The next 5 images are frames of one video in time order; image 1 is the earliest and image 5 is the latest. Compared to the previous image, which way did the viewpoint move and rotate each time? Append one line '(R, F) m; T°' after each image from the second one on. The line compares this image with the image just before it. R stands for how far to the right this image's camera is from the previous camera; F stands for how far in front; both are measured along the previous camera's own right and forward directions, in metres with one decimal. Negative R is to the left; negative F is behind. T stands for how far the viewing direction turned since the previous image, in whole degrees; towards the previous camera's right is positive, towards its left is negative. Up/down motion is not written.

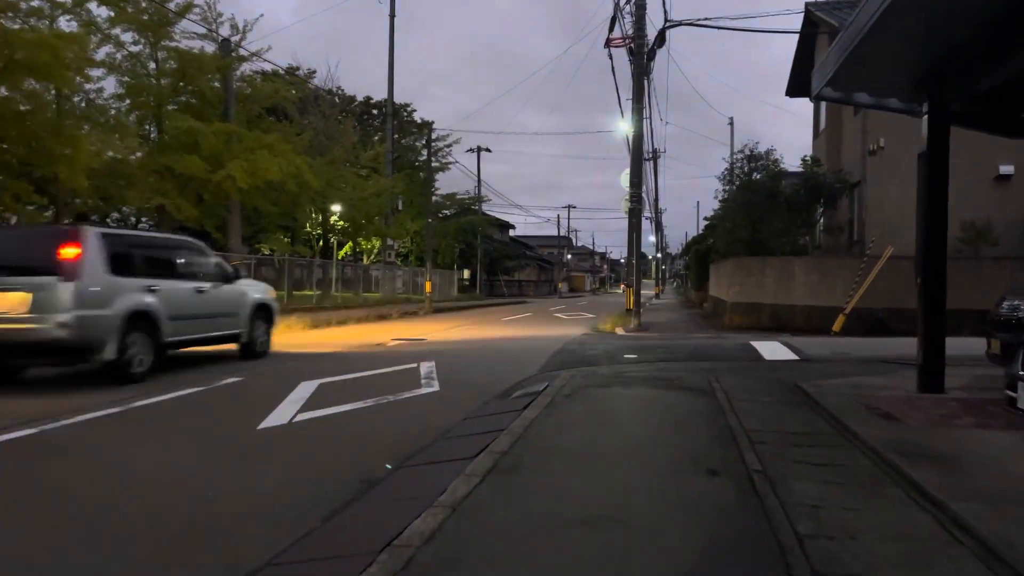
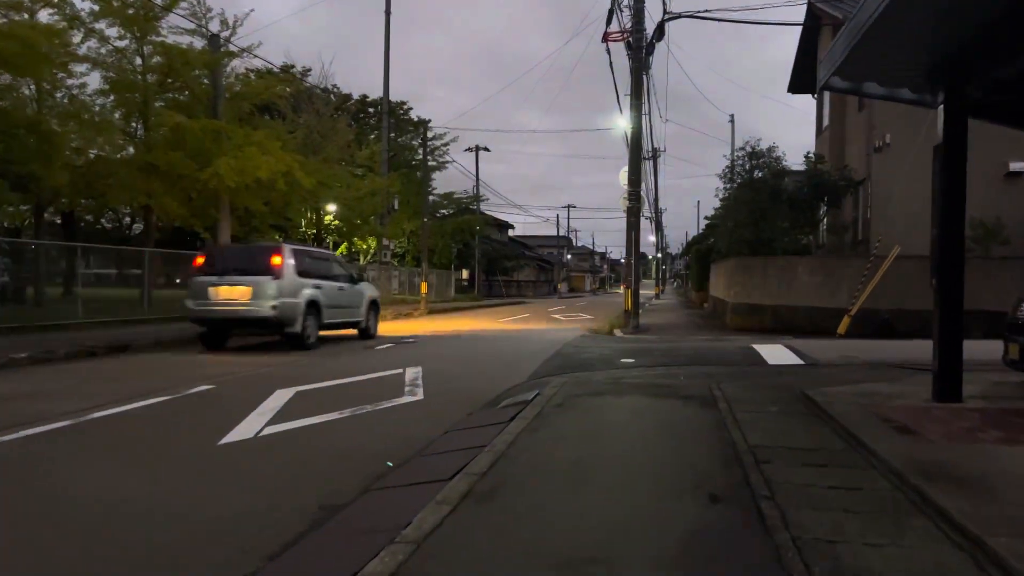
(+0.1, +0.6) m; 0°
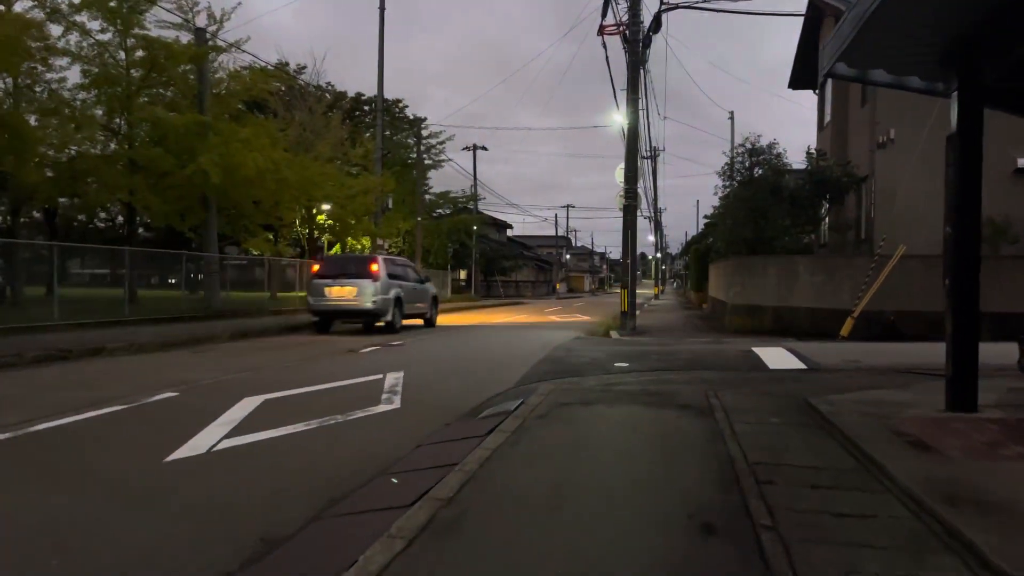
(+0.2, +0.6) m; 0°
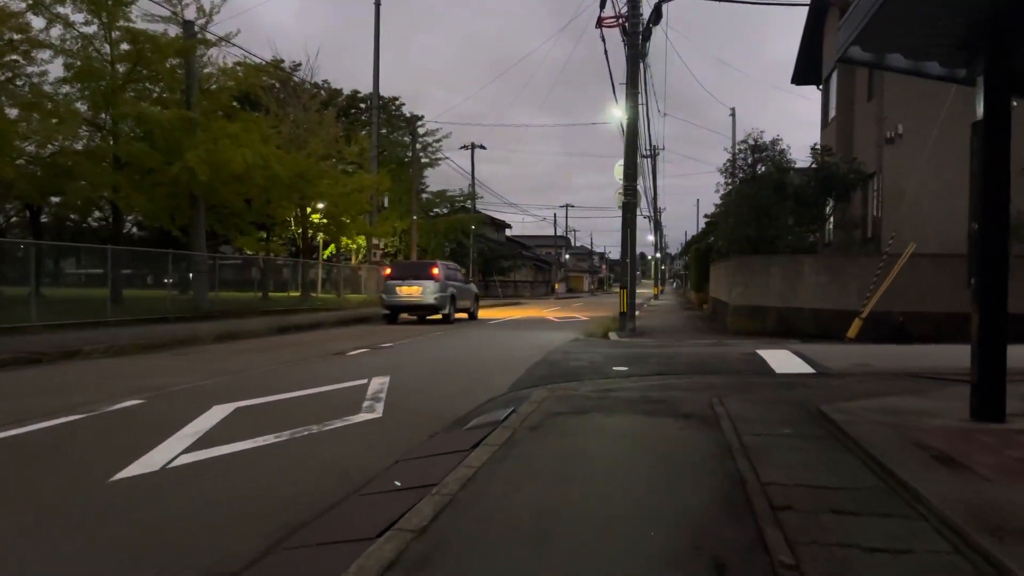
(+0.1, +0.6) m; 0°
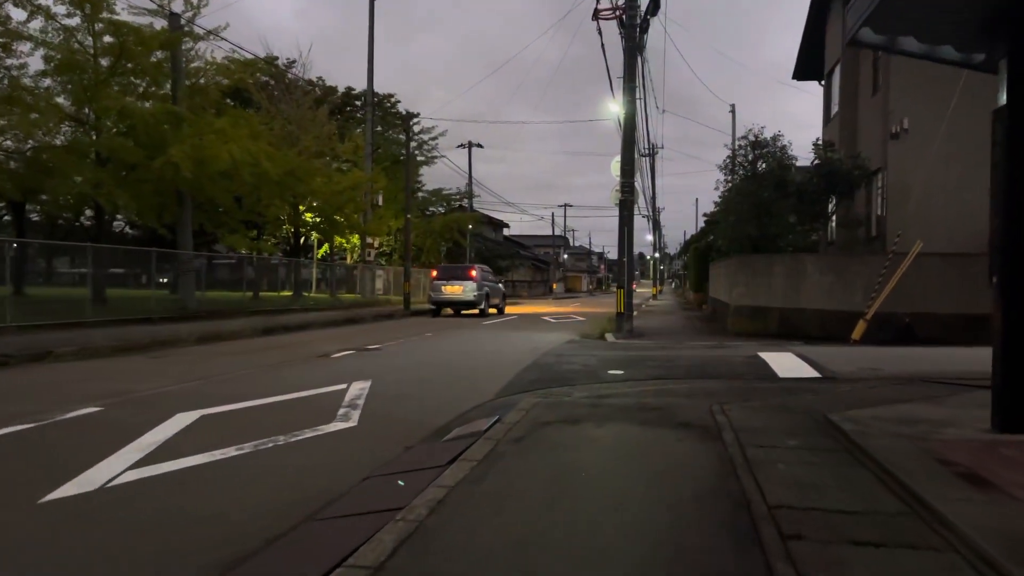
(+0.1, +0.6) m; 0°
